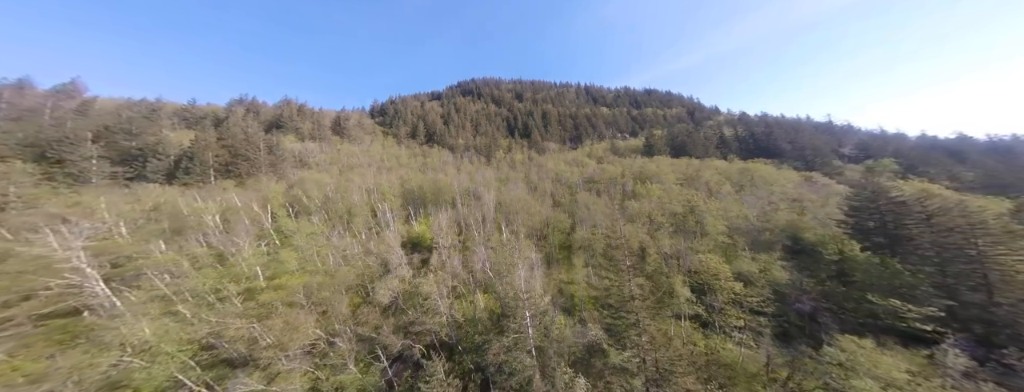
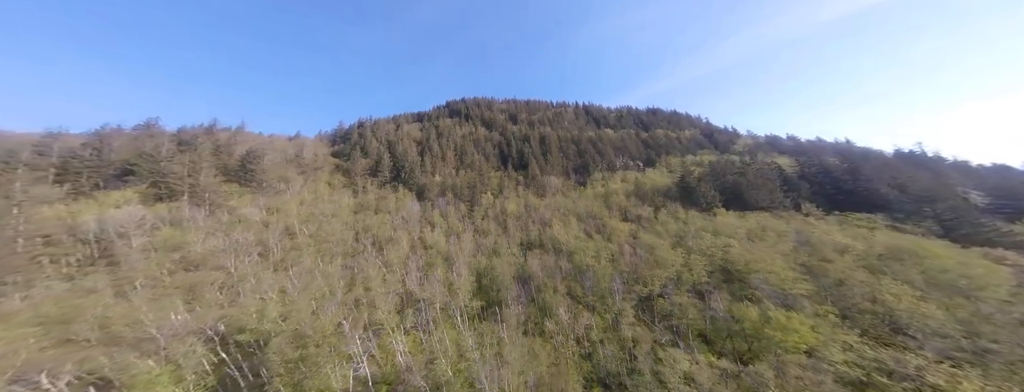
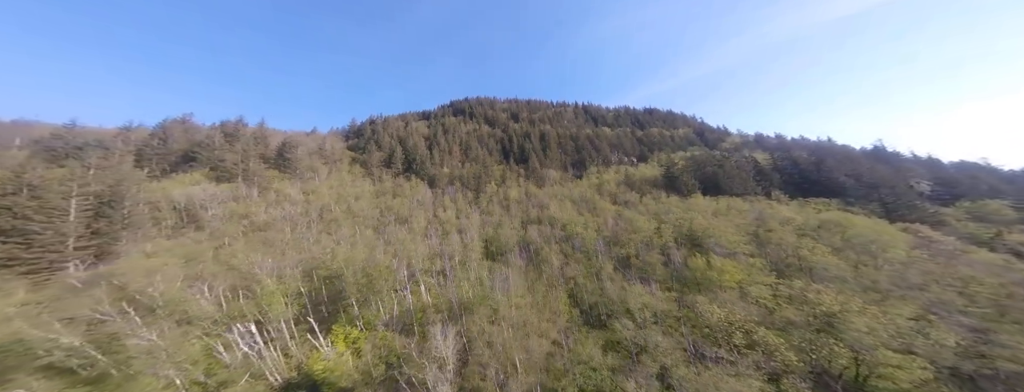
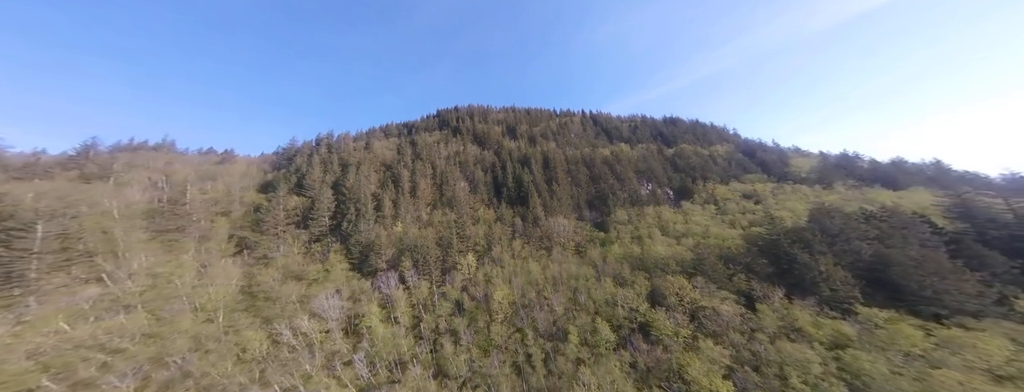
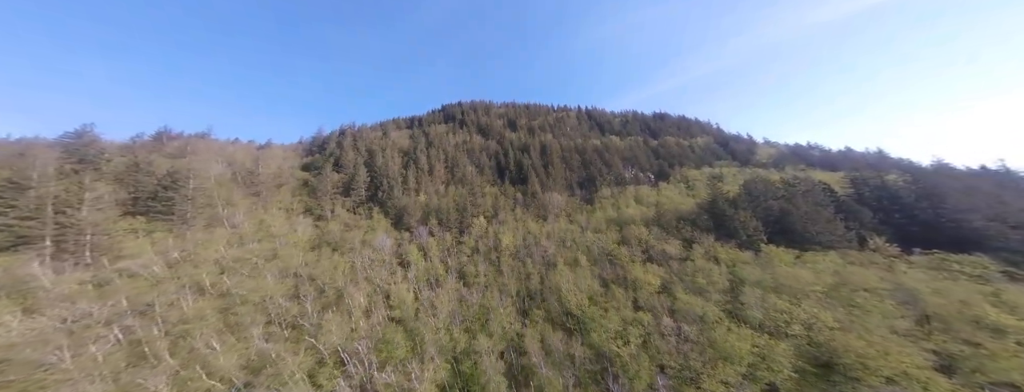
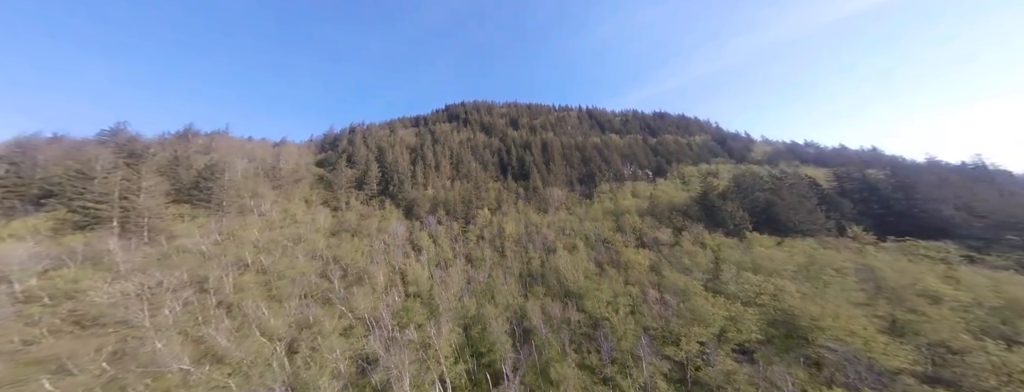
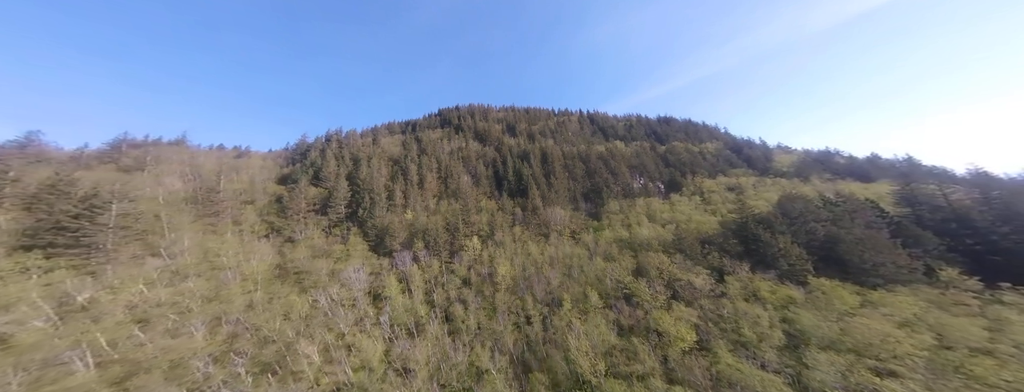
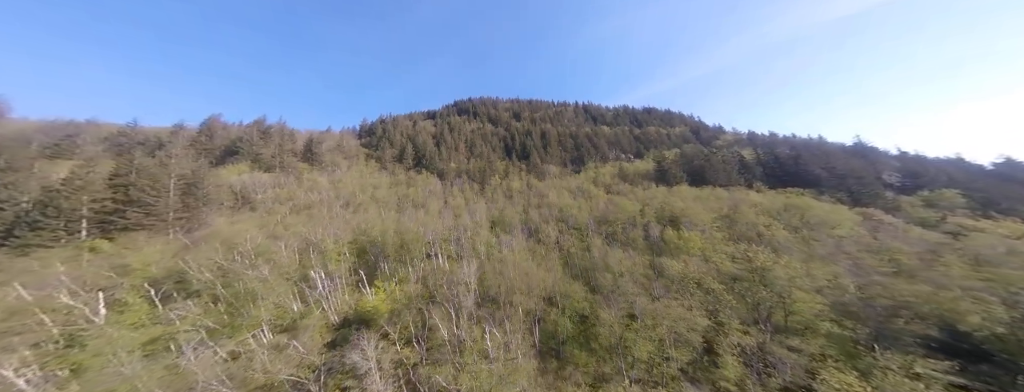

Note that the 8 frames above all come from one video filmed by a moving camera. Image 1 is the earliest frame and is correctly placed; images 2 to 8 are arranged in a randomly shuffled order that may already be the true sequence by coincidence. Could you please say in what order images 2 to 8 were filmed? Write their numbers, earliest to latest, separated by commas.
8, 3, 2, 6, 5, 7, 4
